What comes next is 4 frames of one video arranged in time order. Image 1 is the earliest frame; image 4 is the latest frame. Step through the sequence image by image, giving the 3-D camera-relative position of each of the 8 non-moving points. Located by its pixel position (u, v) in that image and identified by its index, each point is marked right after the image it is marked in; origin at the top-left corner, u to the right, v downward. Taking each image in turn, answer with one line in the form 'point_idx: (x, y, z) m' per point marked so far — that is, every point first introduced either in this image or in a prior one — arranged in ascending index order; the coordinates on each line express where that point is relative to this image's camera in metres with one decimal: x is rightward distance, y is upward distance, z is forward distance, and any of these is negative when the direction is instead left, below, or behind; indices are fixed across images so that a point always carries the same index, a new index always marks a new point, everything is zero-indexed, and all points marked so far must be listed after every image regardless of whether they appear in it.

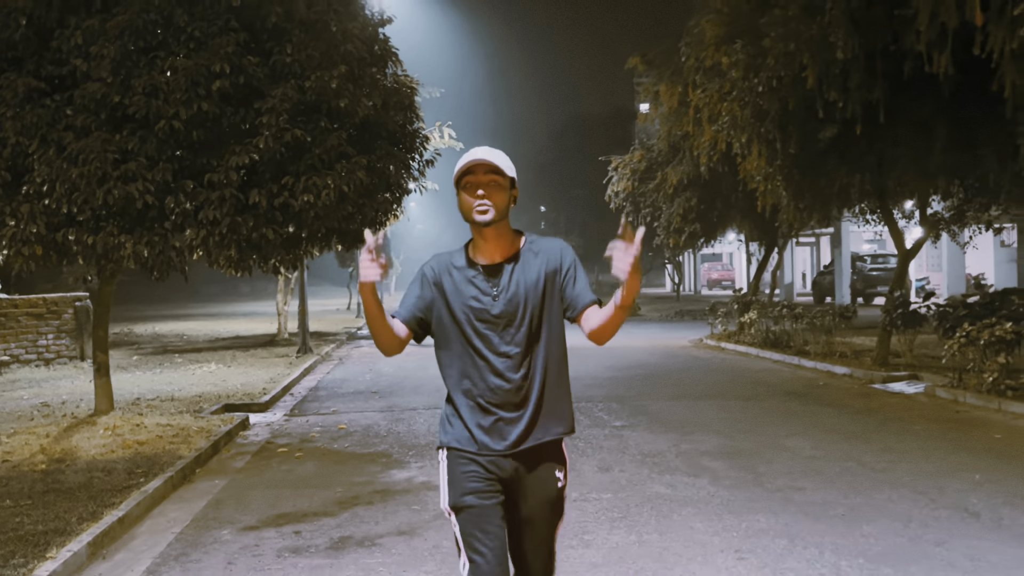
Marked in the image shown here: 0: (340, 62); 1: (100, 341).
0: (-1.6, +2.1, +8.3) m
1: (-4.7, -0.6, +10.2) m
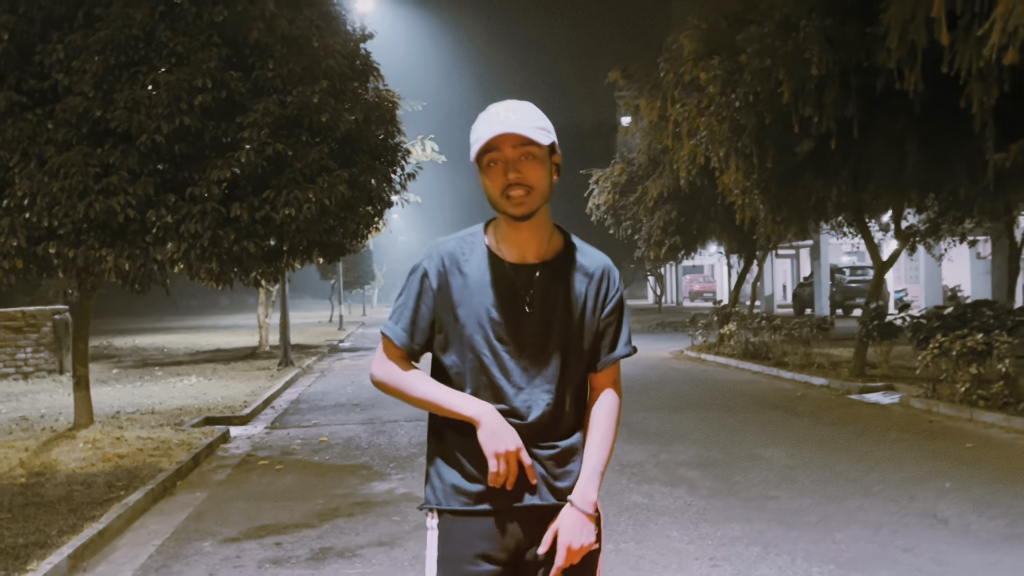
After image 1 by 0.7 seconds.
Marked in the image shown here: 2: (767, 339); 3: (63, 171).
0: (-1.8, +2.0, +8.4) m
1: (-4.9, -0.7, +10.2) m
2: (+4.8, -1.0, +16.9) m
3: (-3.8, +1.0, +7.6) m
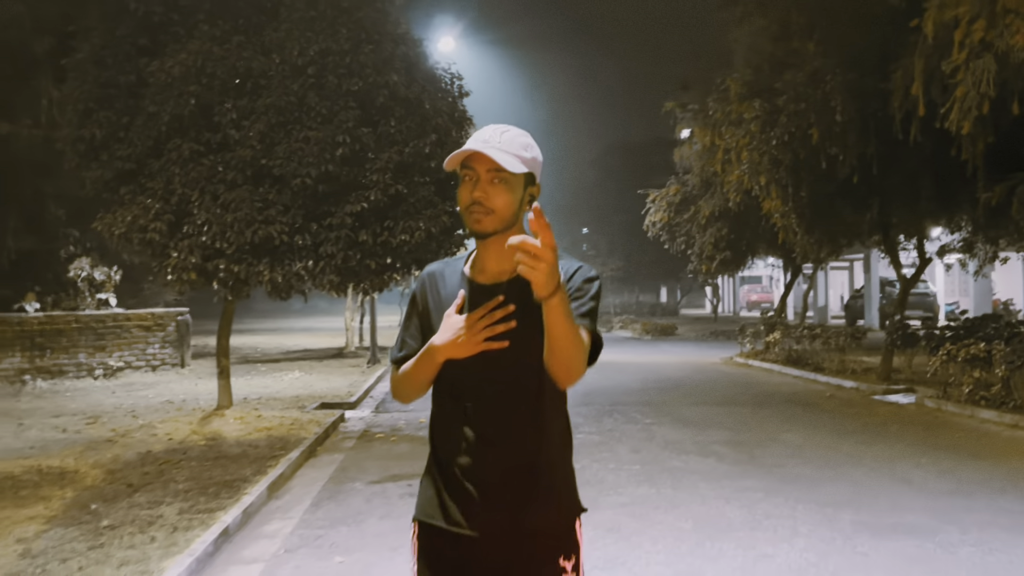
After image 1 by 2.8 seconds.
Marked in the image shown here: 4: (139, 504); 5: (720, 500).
0: (-1.0, +1.9, +10.6) m
1: (-4.0, -0.8, +12.6) m
2: (+6.1, -1.2, +18.6) m
3: (-3.0, +0.9, +9.9) m
4: (-2.9, -1.7, +7.0) m
5: (+1.6, -1.6, +7.0) m
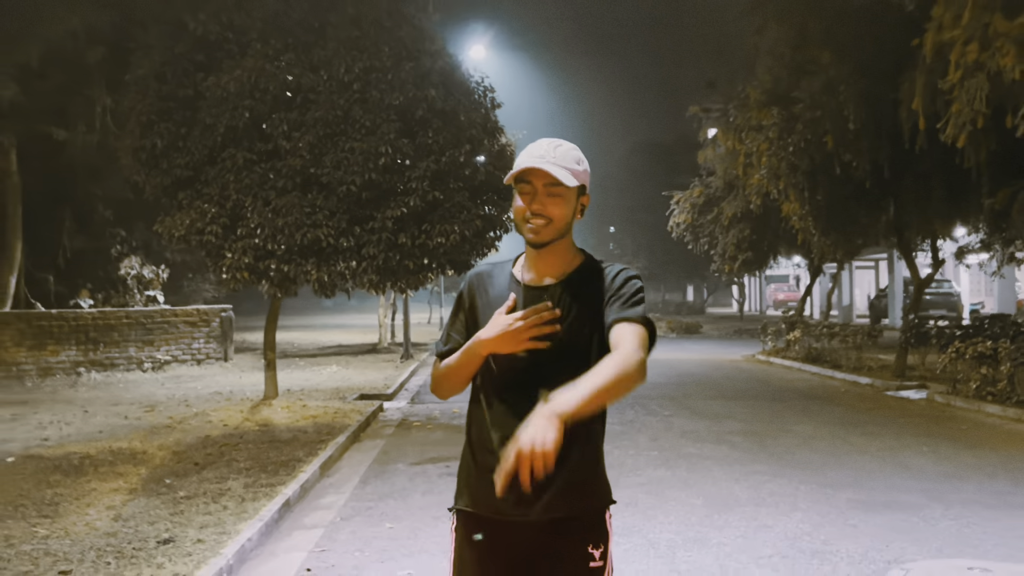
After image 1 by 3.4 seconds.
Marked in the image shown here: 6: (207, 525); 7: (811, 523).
0: (-0.6, +1.9, +11.3) m
1: (-3.6, -0.8, +13.4) m
2: (+6.7, -1.2, +19.2) m
3: (-2.7, +0.9, +10.7) m
4: (-2.7, -1.7, +7.9) m
5: (+1.9, -1.7, +7.7) m
6: (-2.2, -1.7, +6.4) m
7: (+2.1, -1.6, +6.3) m
